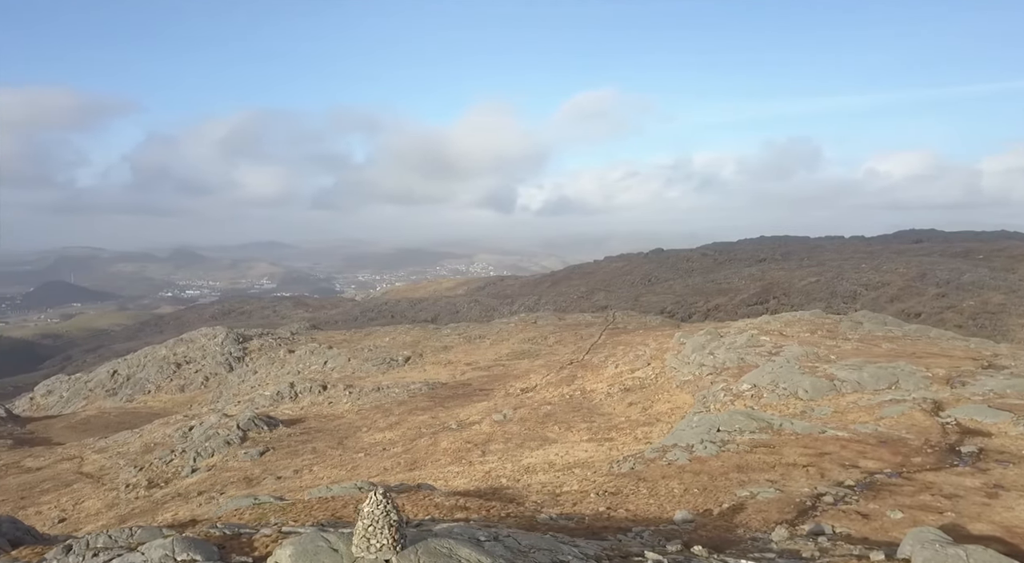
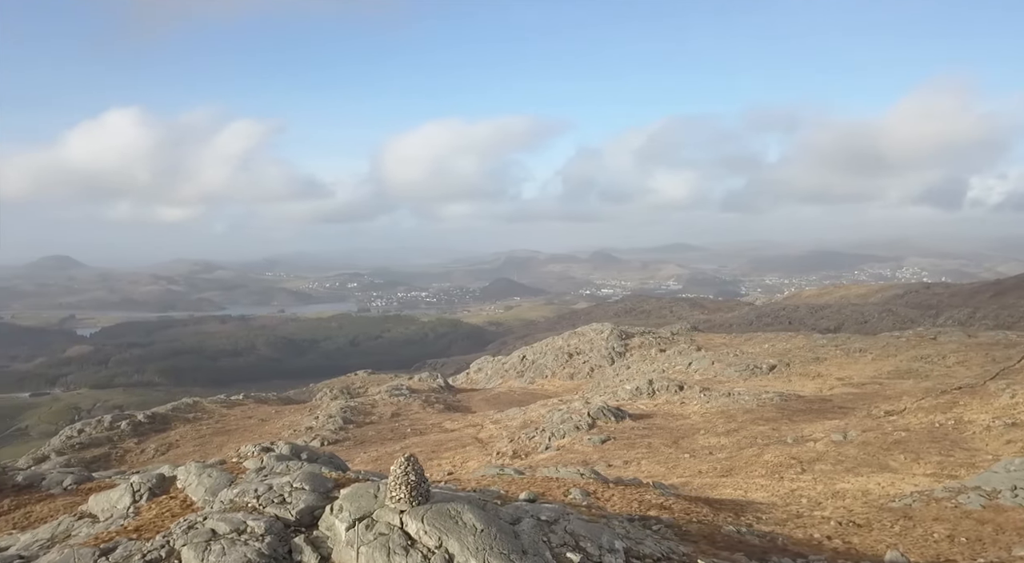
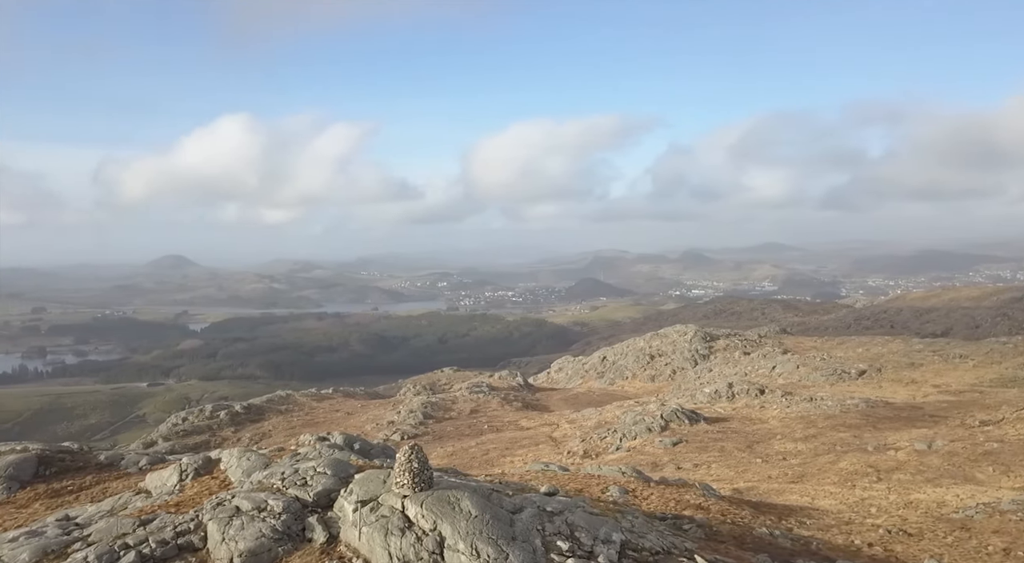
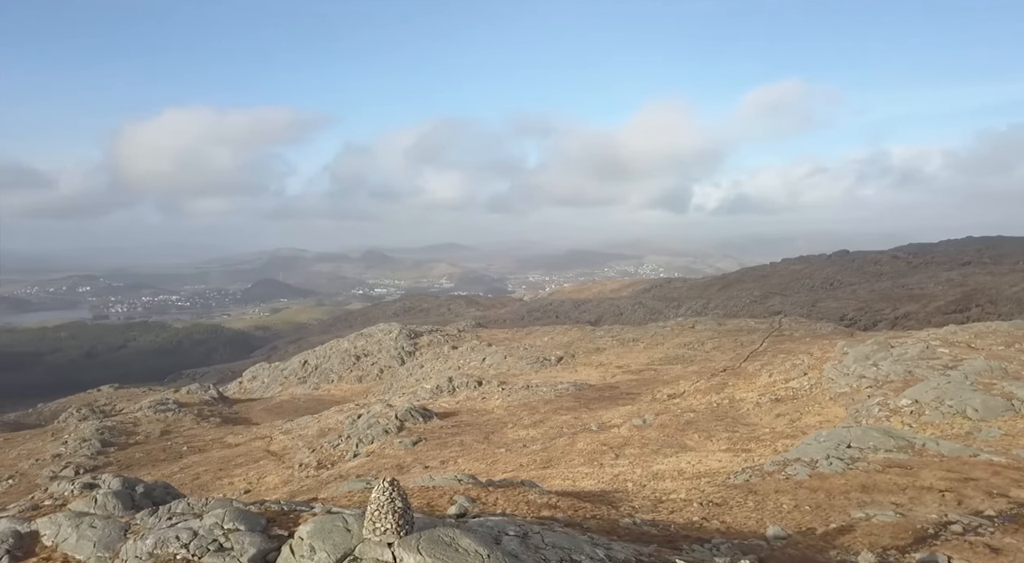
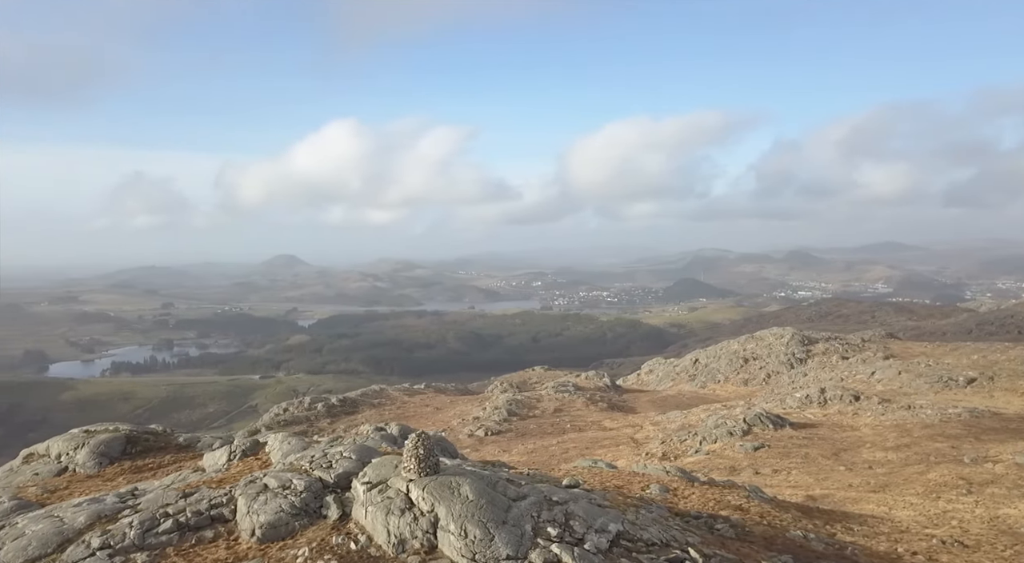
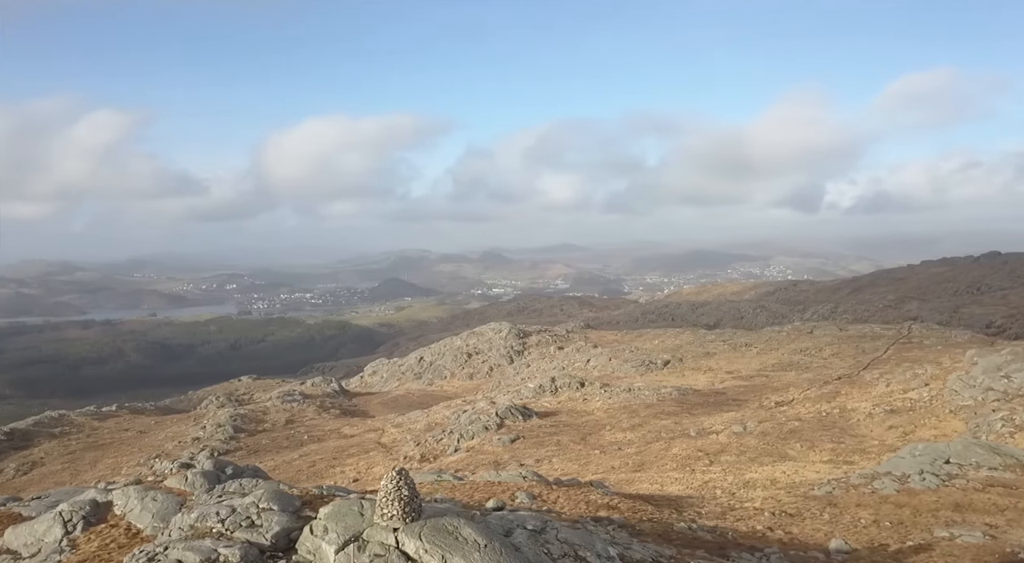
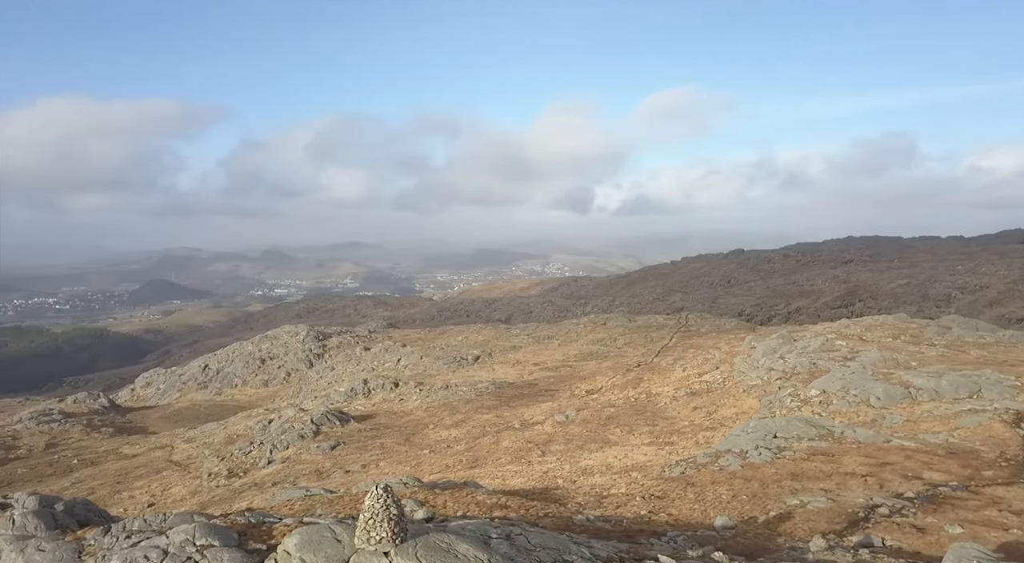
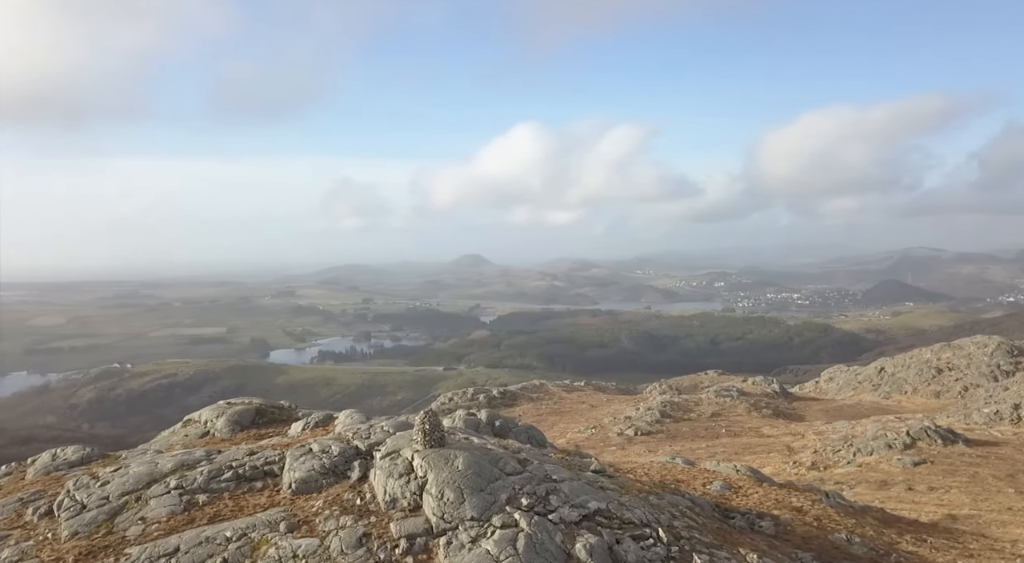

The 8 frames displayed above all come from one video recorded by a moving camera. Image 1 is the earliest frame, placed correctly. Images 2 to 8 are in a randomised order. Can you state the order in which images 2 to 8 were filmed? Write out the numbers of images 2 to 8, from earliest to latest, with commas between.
7, 4, 6, 2, 3, 5, 8
